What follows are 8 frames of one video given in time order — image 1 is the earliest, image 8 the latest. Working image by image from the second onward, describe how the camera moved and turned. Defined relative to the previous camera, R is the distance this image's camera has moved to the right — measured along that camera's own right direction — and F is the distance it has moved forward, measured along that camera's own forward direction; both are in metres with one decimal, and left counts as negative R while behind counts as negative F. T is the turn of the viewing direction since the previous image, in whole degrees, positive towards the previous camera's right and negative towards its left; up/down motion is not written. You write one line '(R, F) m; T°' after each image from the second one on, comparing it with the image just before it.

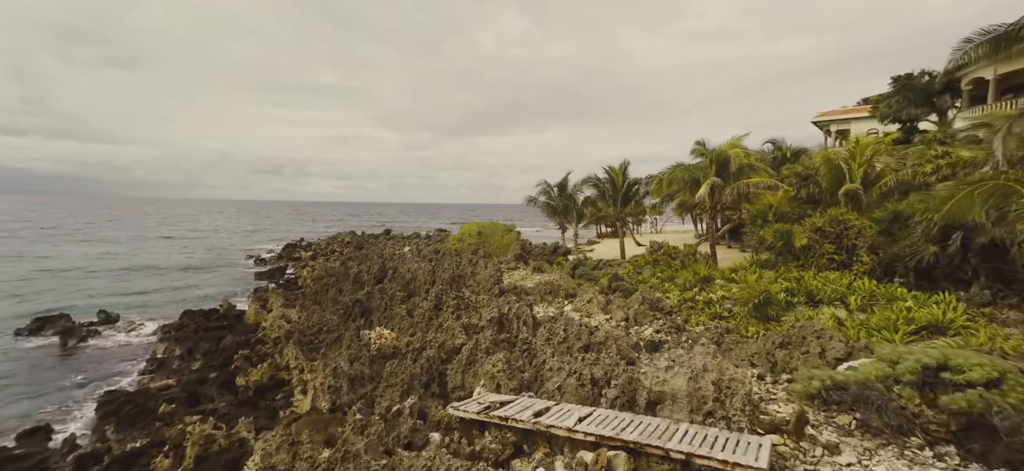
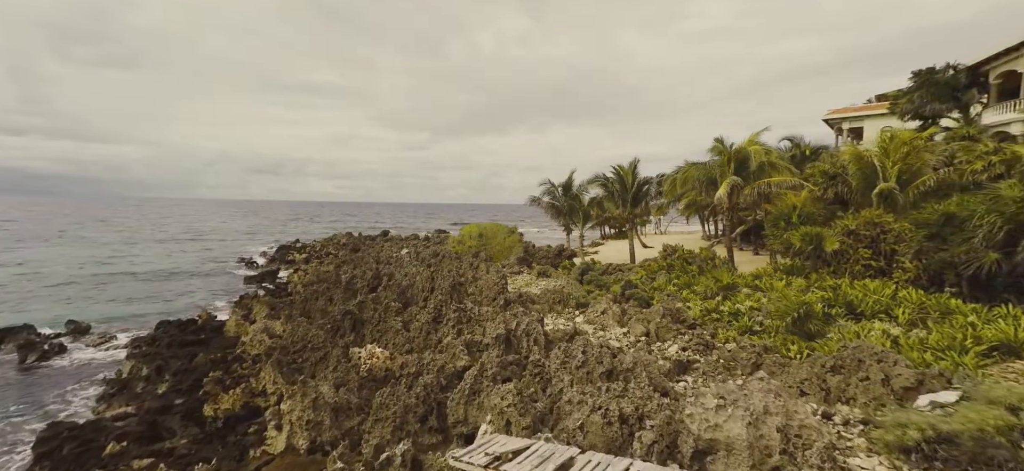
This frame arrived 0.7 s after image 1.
(-0.2, +1.5) m; 0°
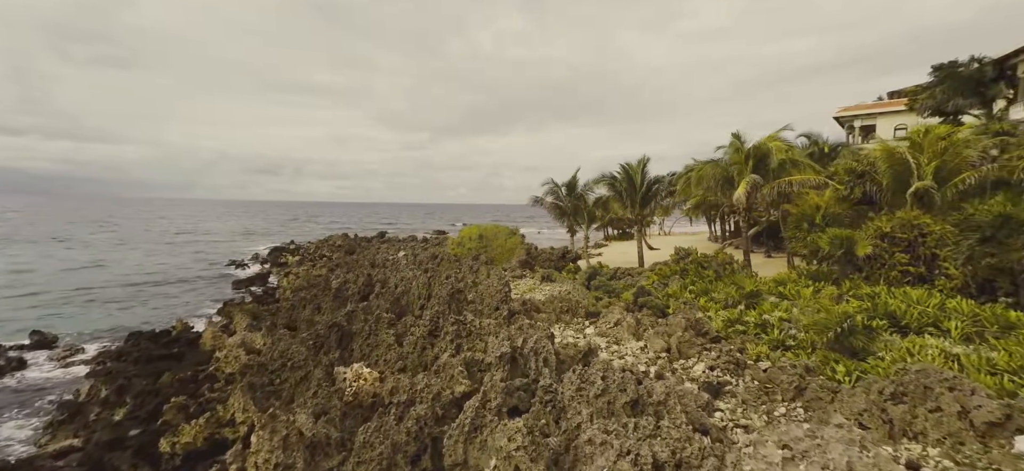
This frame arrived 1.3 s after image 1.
(-0.1, +1.3) m; 0°
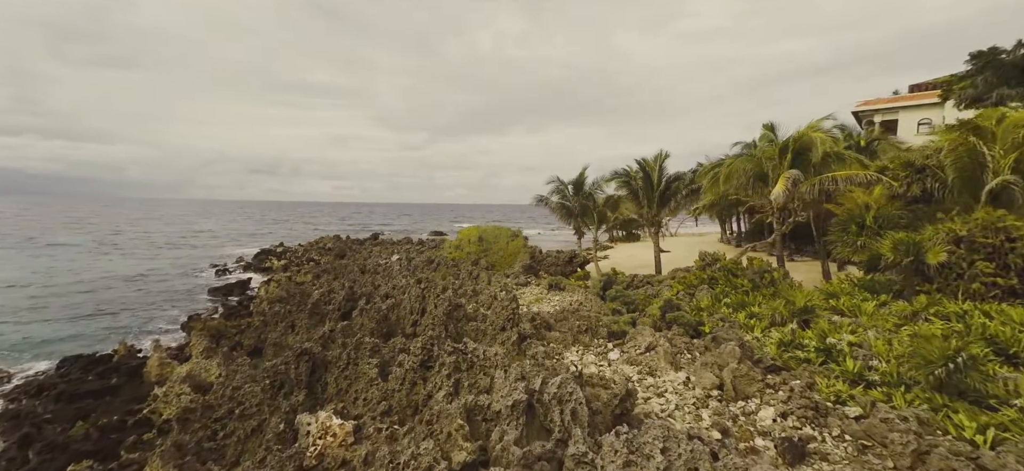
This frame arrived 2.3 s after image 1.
(-0.3, +2.3) m; 0°
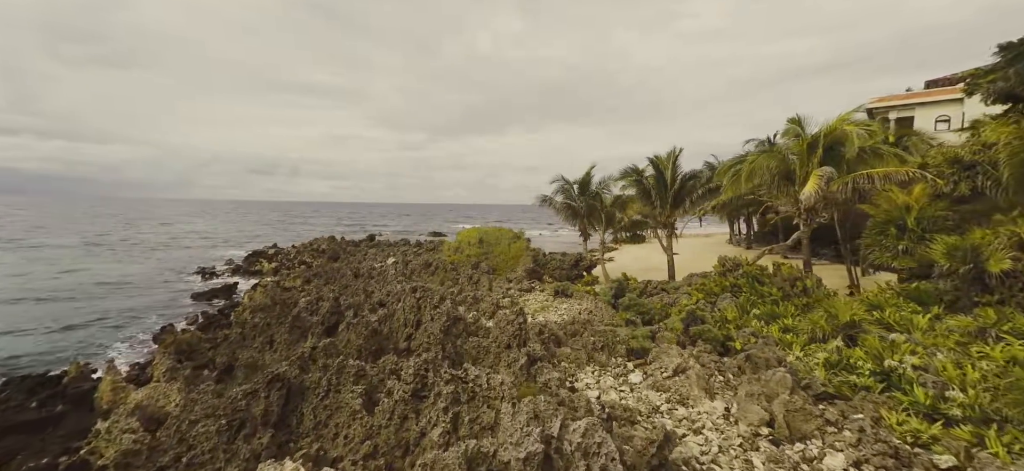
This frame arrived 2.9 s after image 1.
(-0.2, +1.5) m; 0°
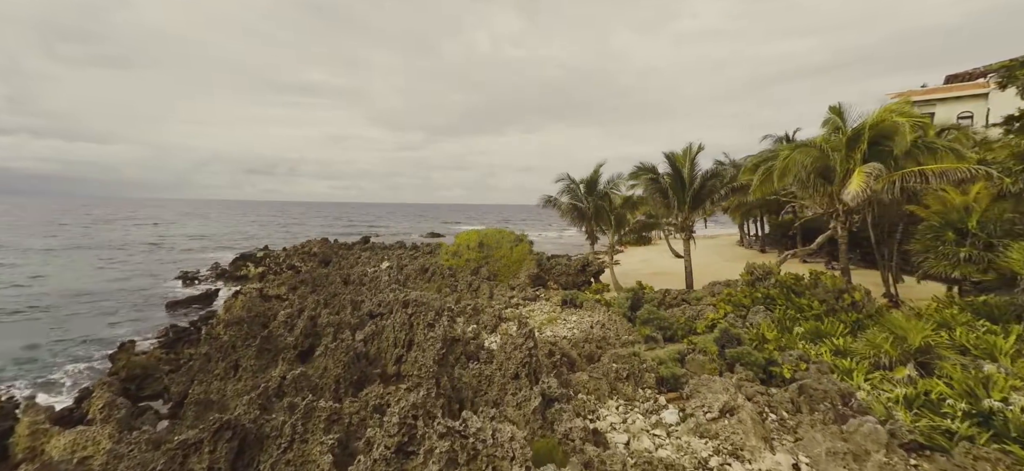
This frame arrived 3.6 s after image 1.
(-0.2, +1.8) m; 0°
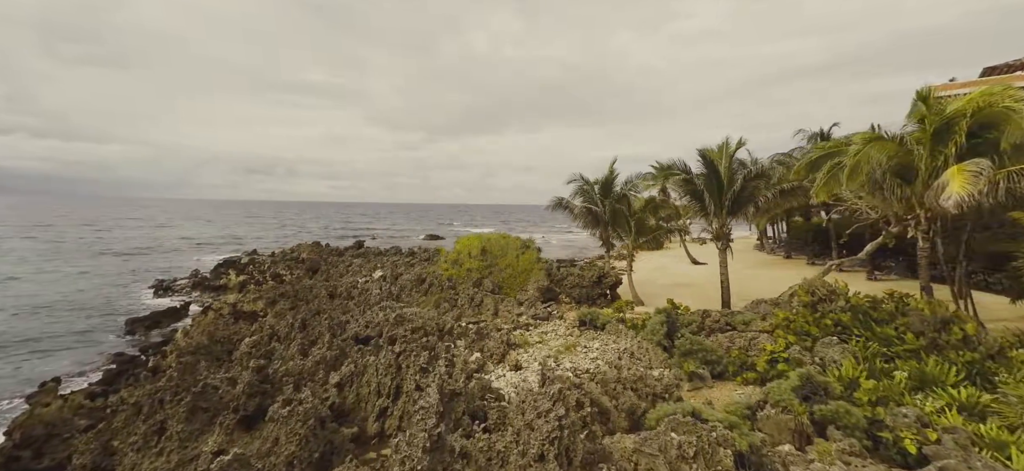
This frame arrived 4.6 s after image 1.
(-0.3, +2.6) m; 0°
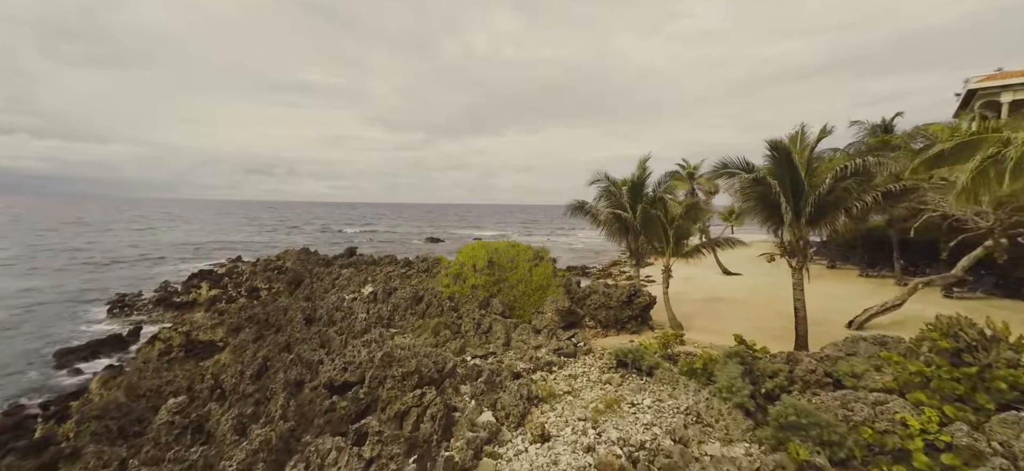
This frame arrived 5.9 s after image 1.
(-0.5, +3.5) m; 0°
